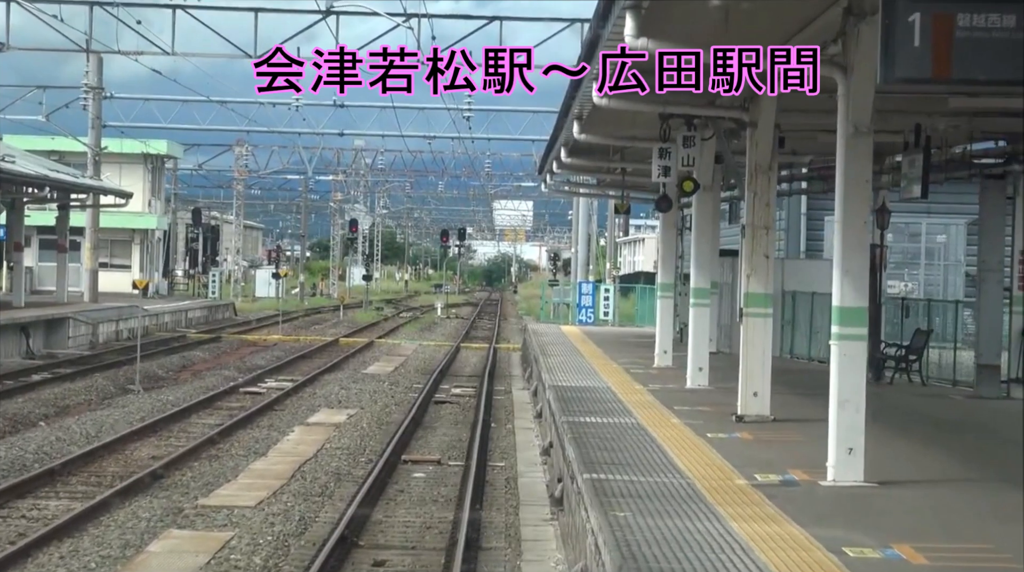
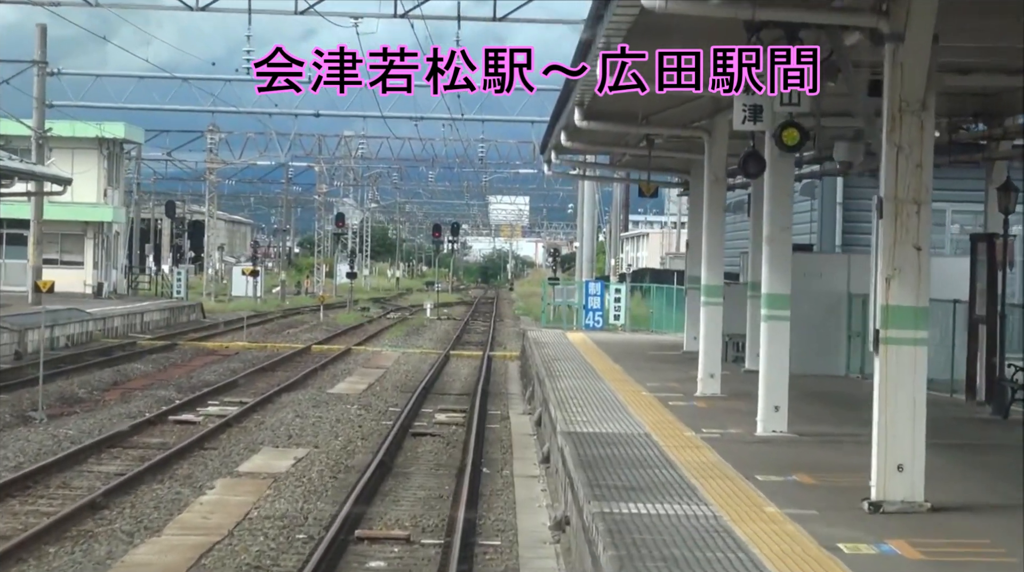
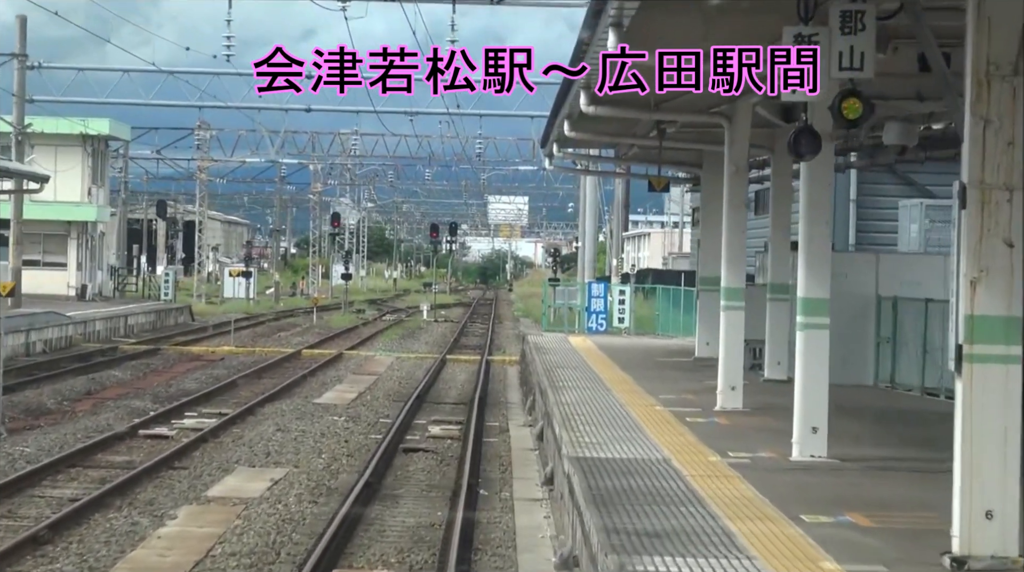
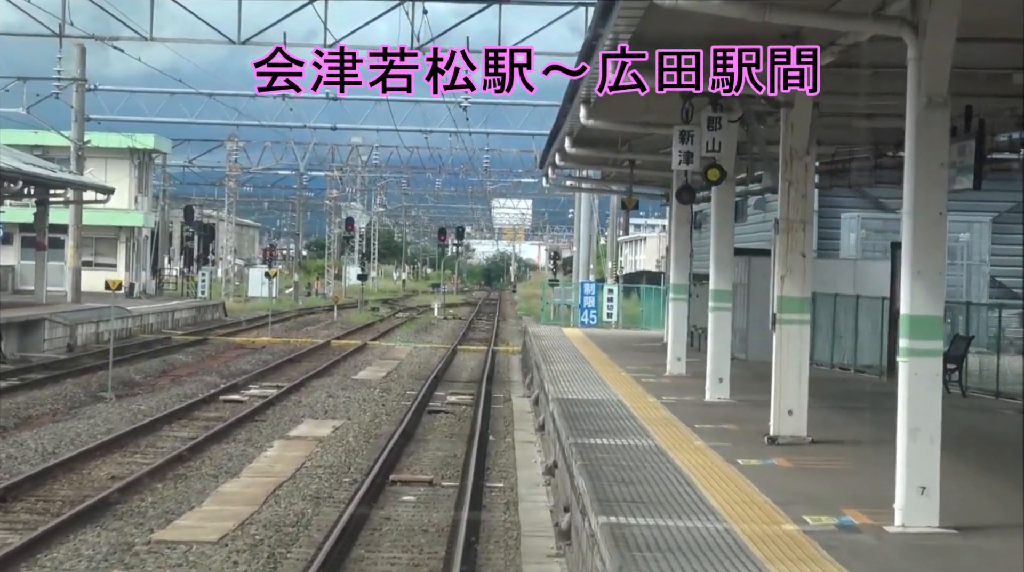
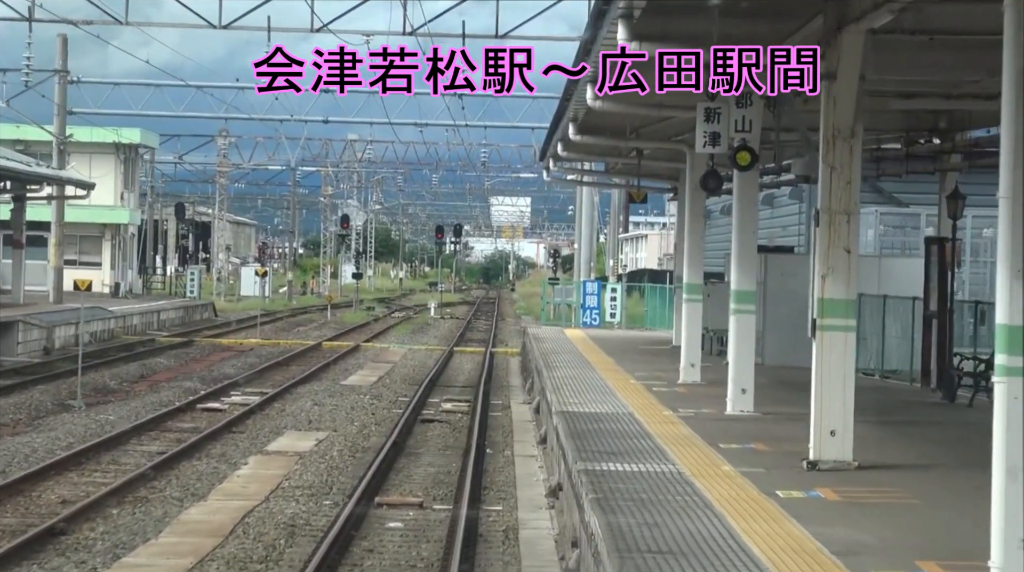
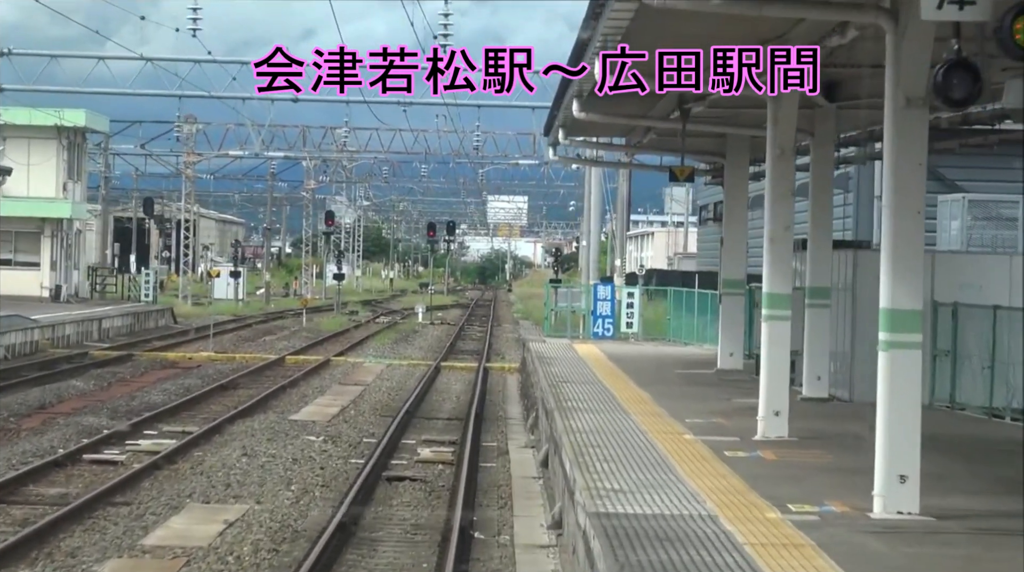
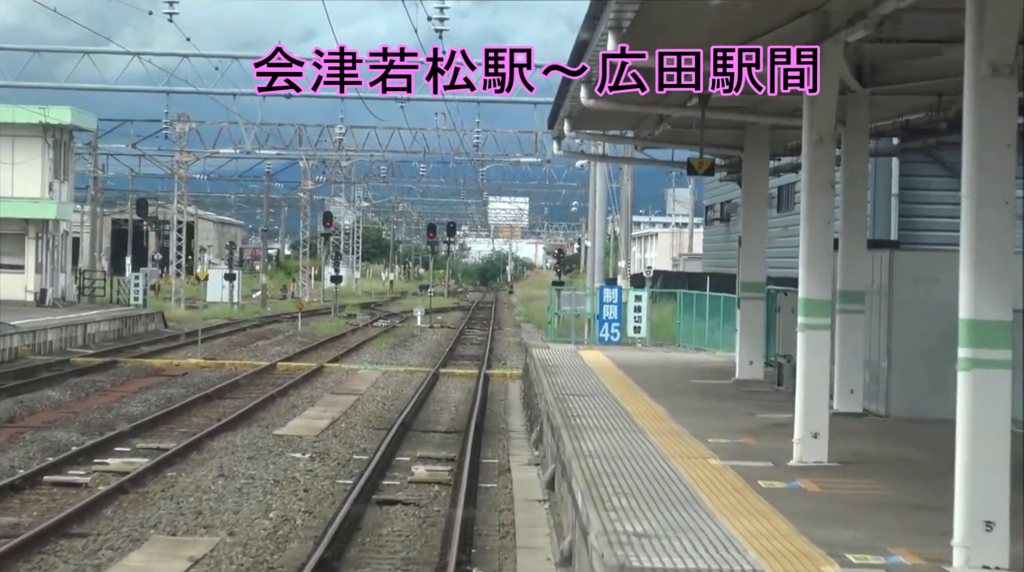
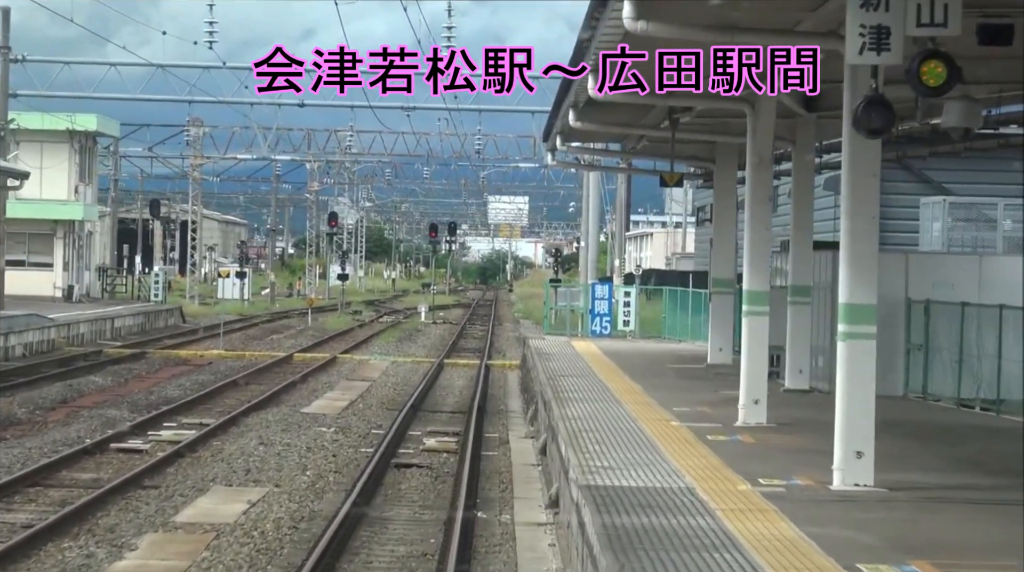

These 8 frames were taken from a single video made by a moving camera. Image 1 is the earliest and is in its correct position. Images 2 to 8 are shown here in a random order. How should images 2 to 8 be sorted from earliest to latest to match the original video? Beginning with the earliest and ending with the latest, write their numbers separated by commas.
4, 5, 2, 3, 8, 6, 7
